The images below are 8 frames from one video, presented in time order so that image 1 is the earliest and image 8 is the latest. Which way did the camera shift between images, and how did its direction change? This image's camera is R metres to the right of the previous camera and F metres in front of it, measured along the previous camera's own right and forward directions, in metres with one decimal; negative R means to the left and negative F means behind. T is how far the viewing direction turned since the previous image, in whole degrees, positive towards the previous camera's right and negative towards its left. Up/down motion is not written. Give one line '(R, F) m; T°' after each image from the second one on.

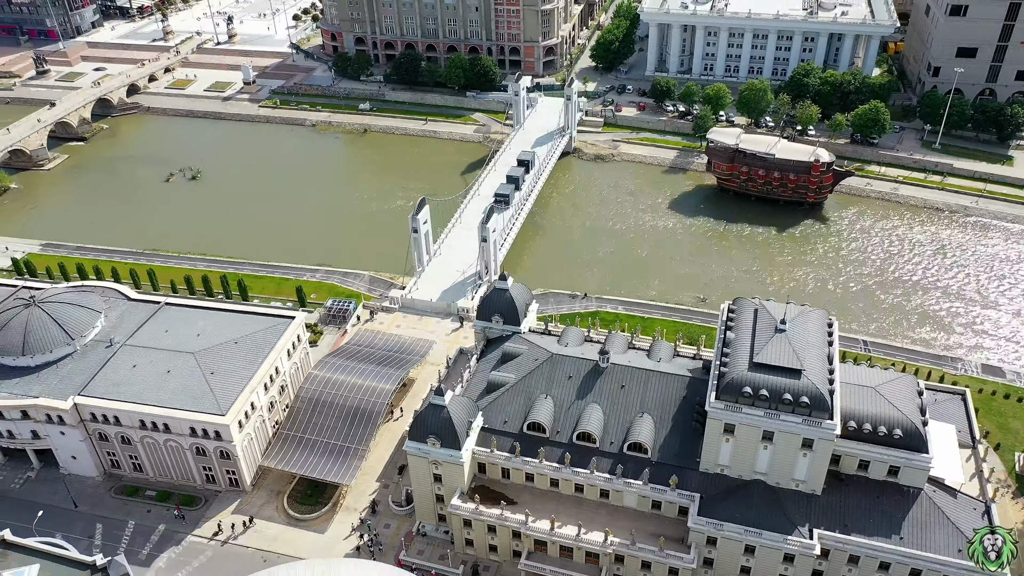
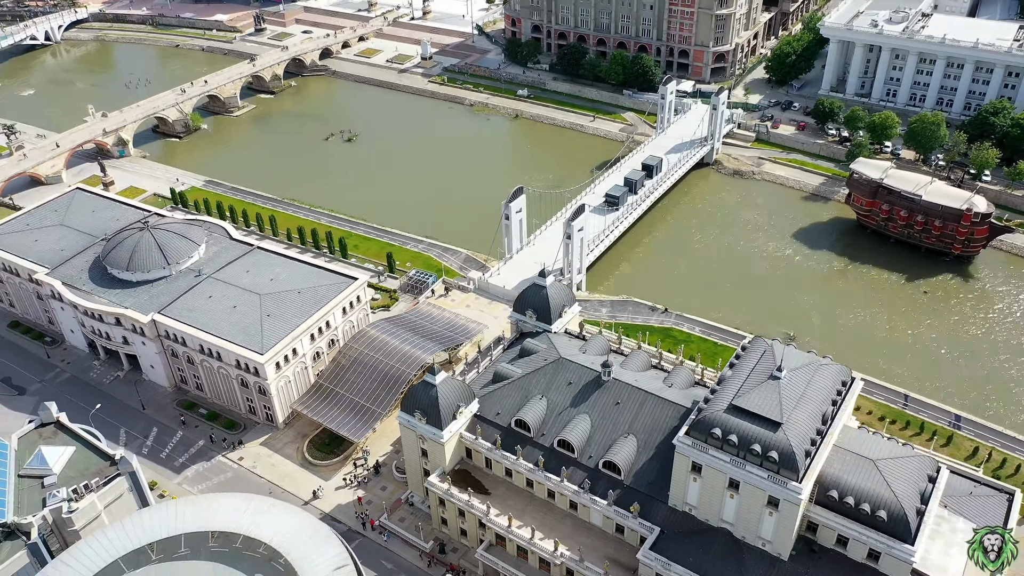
(+19.3, +1.8) m; -14°
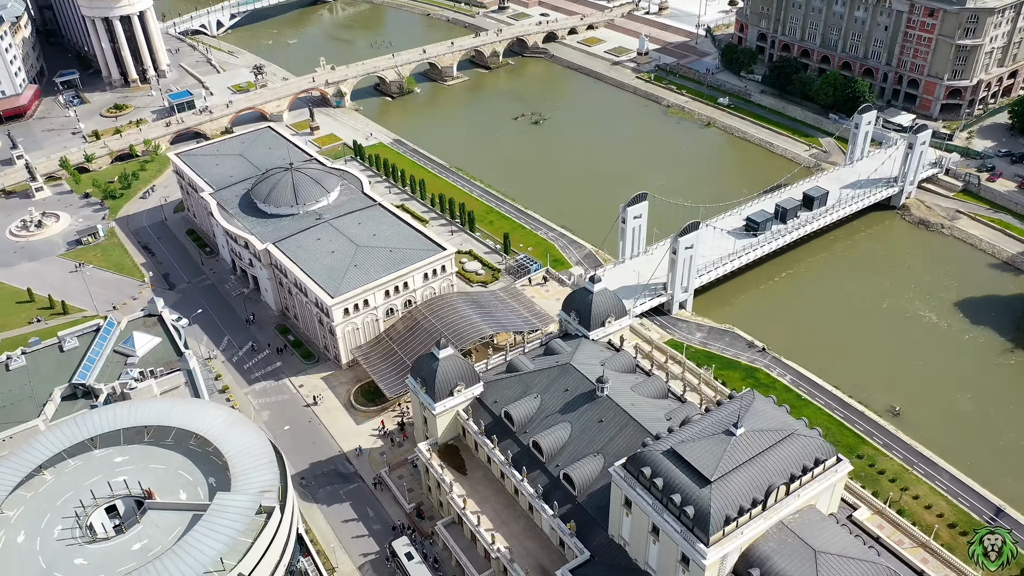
(+24.0, +2.7) m; -18°
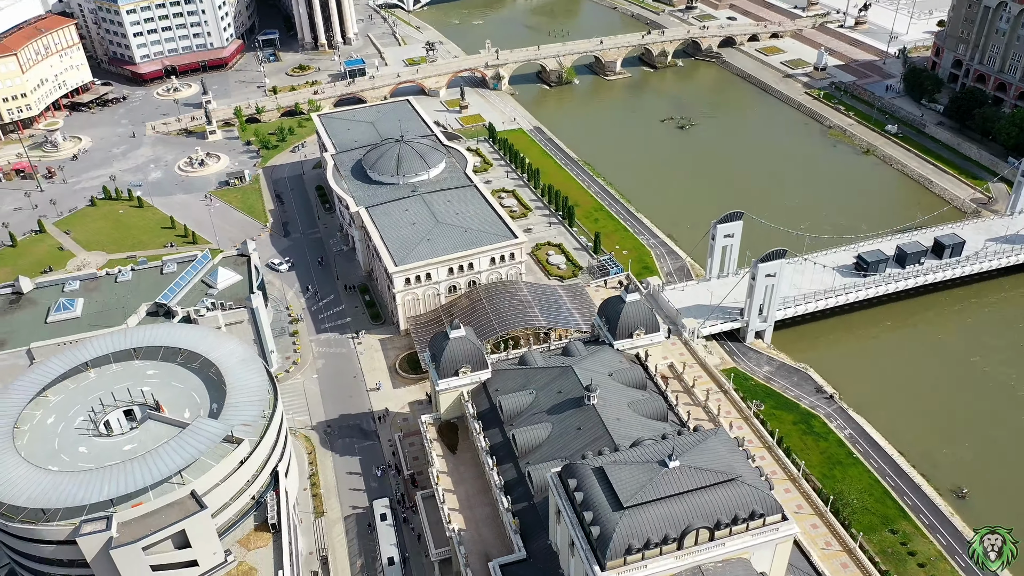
(+19.1, +1.4) m; -14°
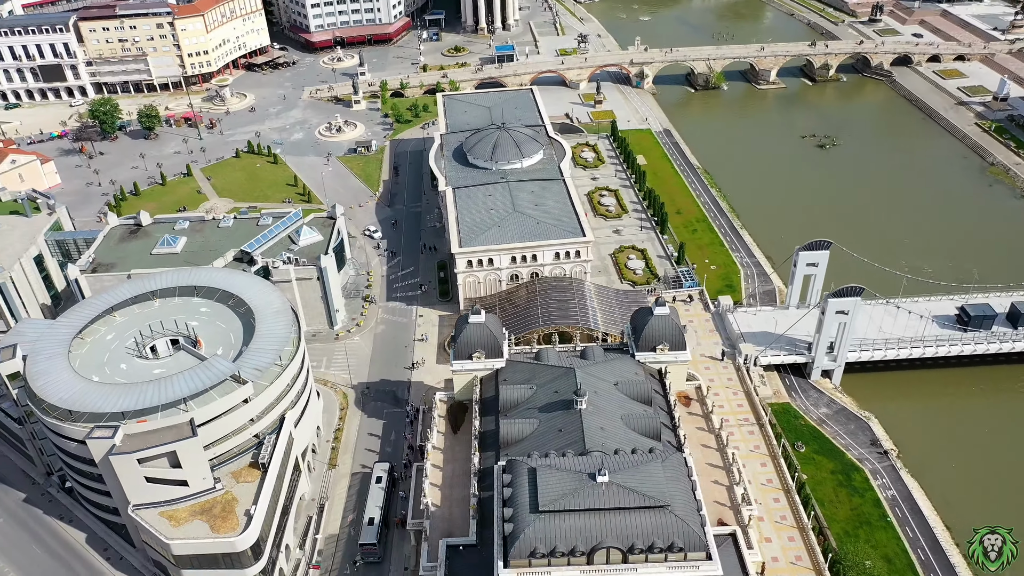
(+17.1, +0.8) m; -13°
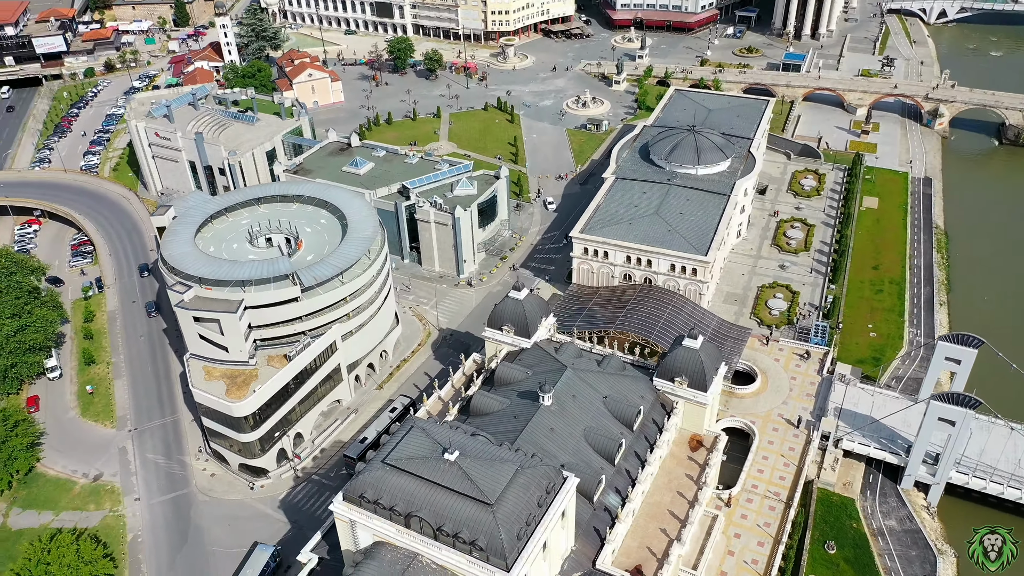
(+32.3, +5.2) m; -23°
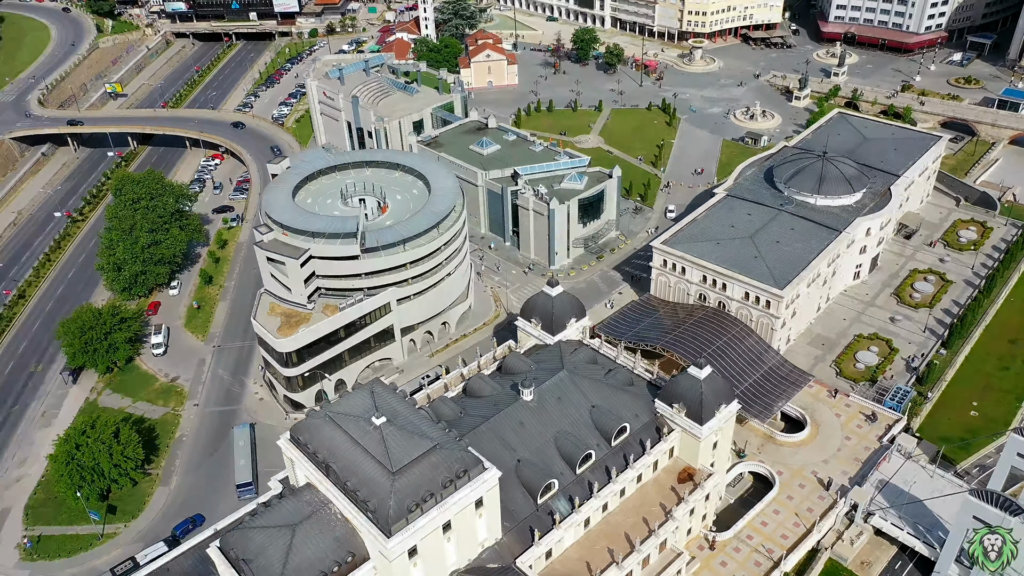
(+21.9, +1.6) m; -16°
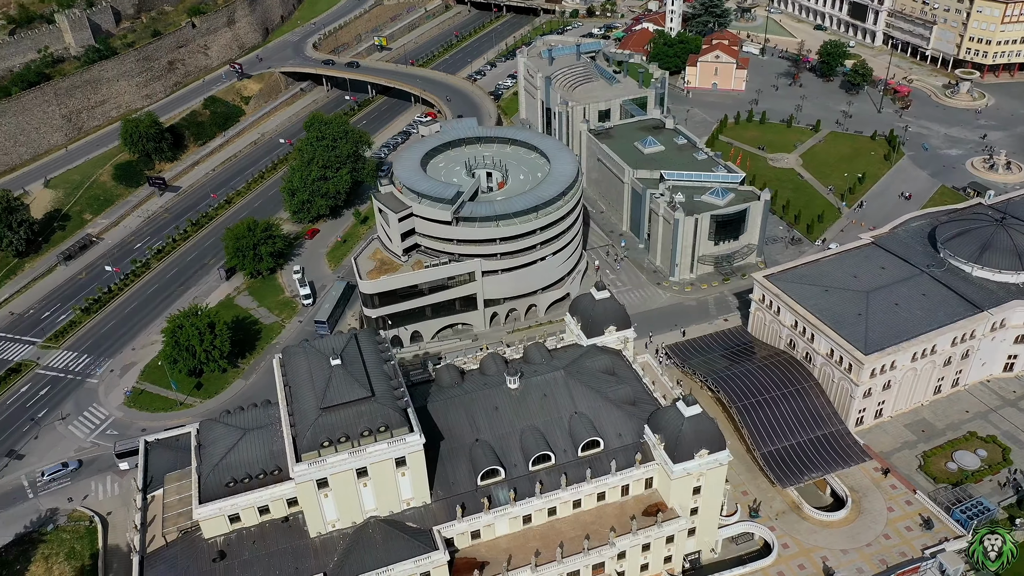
(+27.5, +3.1) m; -20°
